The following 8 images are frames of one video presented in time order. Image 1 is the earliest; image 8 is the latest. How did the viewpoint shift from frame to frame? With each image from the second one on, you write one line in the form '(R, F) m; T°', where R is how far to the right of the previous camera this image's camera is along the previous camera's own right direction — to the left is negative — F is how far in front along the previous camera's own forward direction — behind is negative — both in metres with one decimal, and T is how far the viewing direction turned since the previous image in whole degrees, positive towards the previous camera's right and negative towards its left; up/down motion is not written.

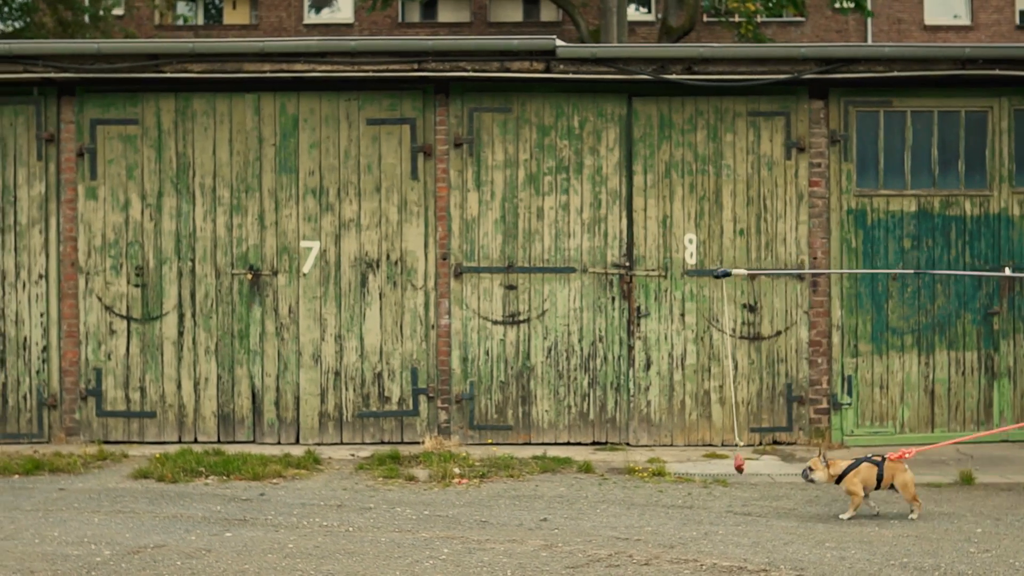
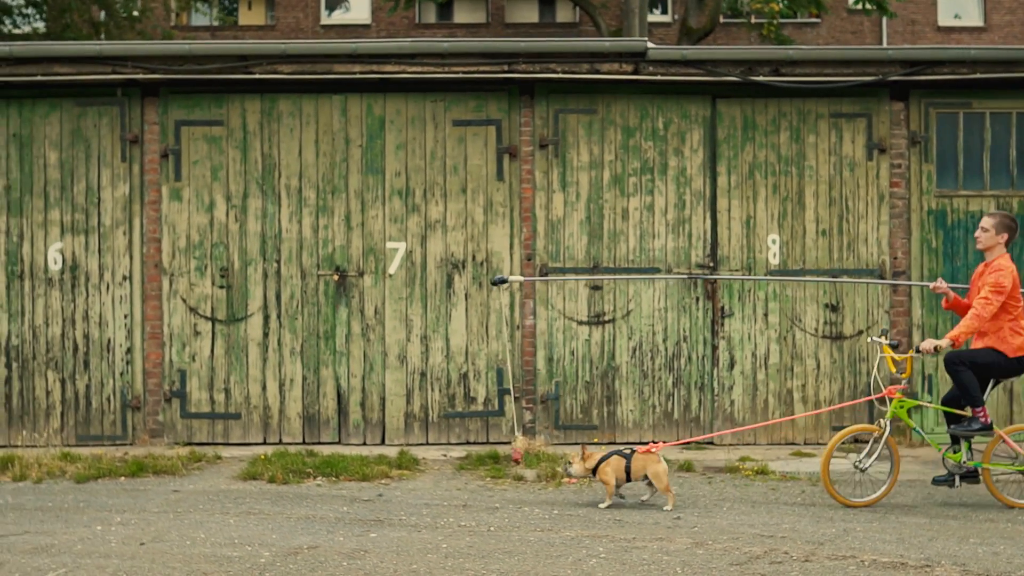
(-1.0, 0.0) m; +1°
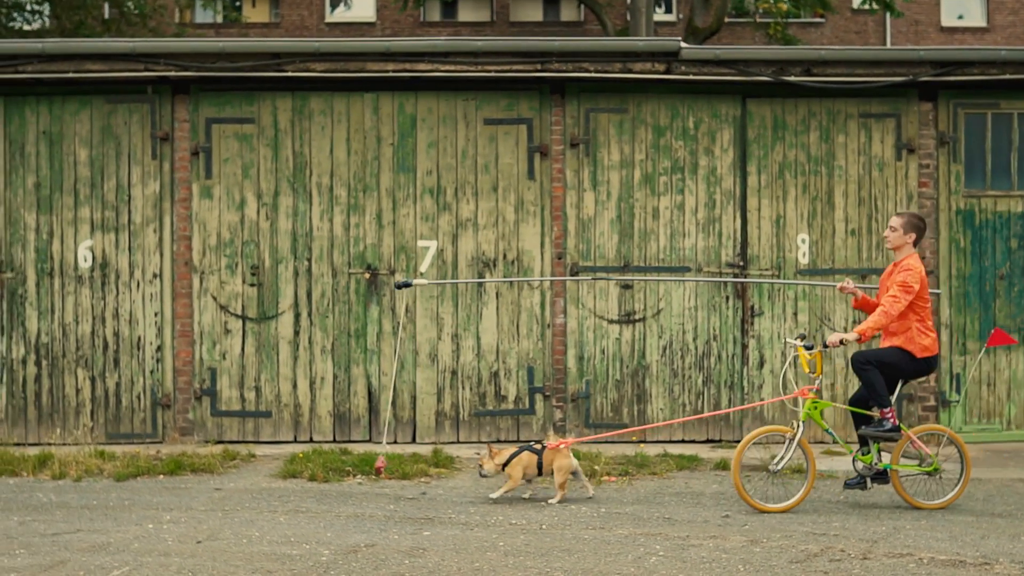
(-0.4, 0.0) m; +1°
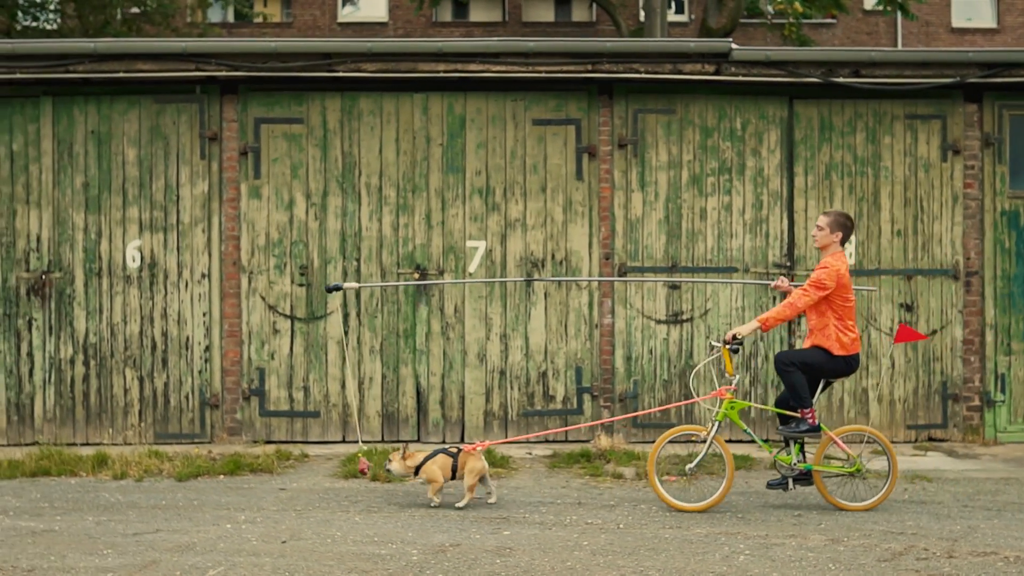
(-0.5, 0.0) m; 0°
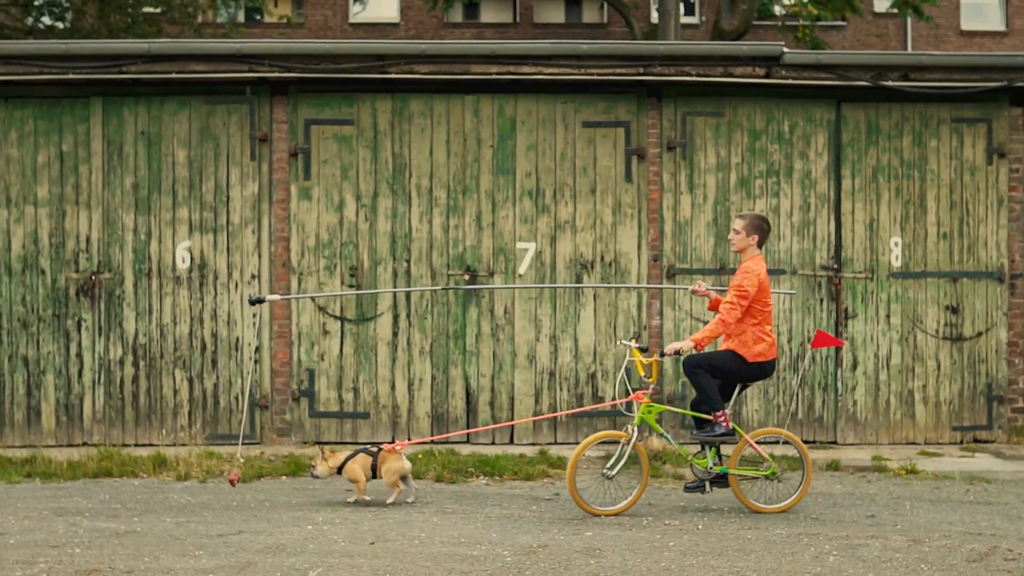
(-0.6, 0.0) m; +1°
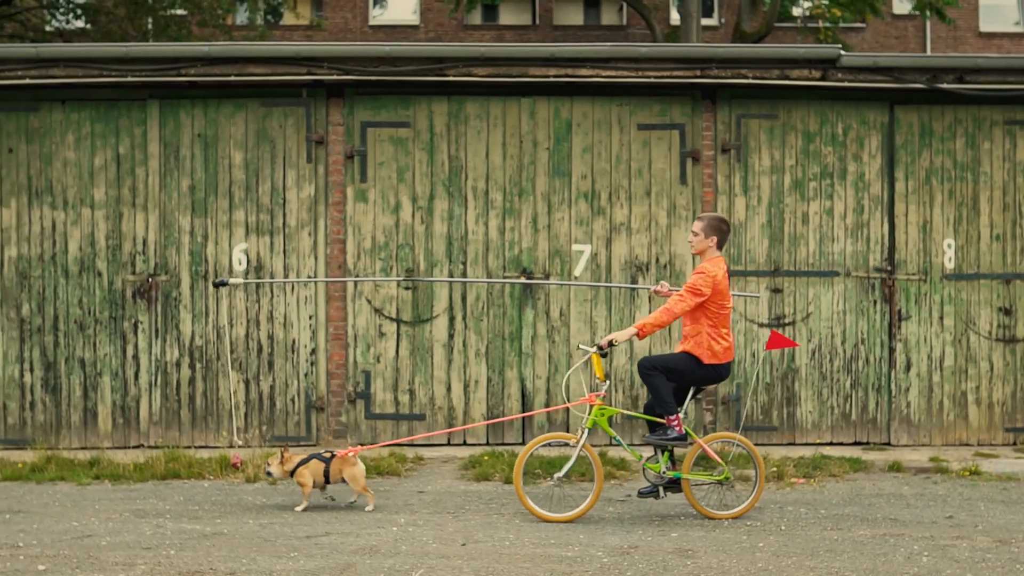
(-0.5, 0.0) m; 0°
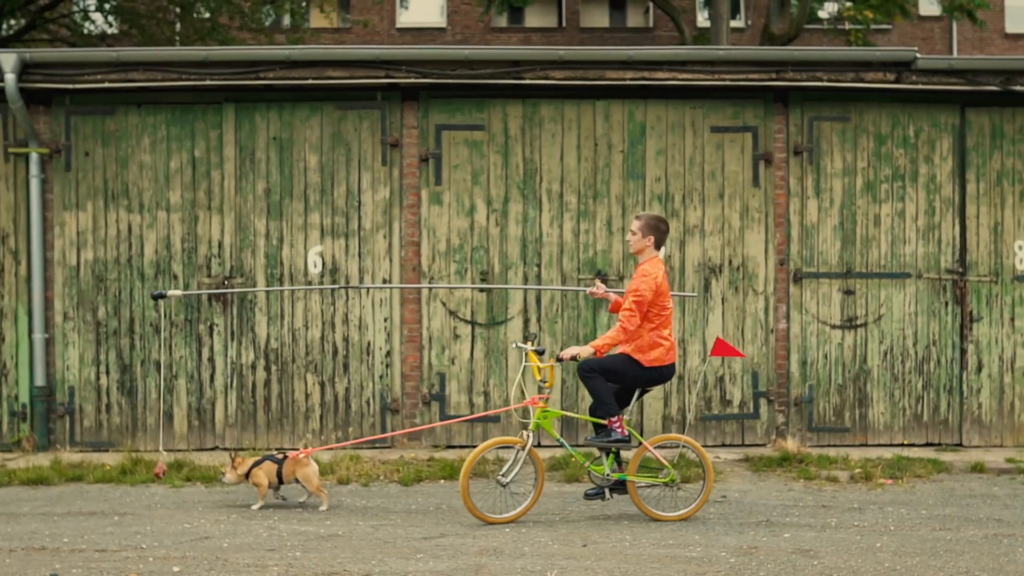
(-0.7, 0.0) m; 0°
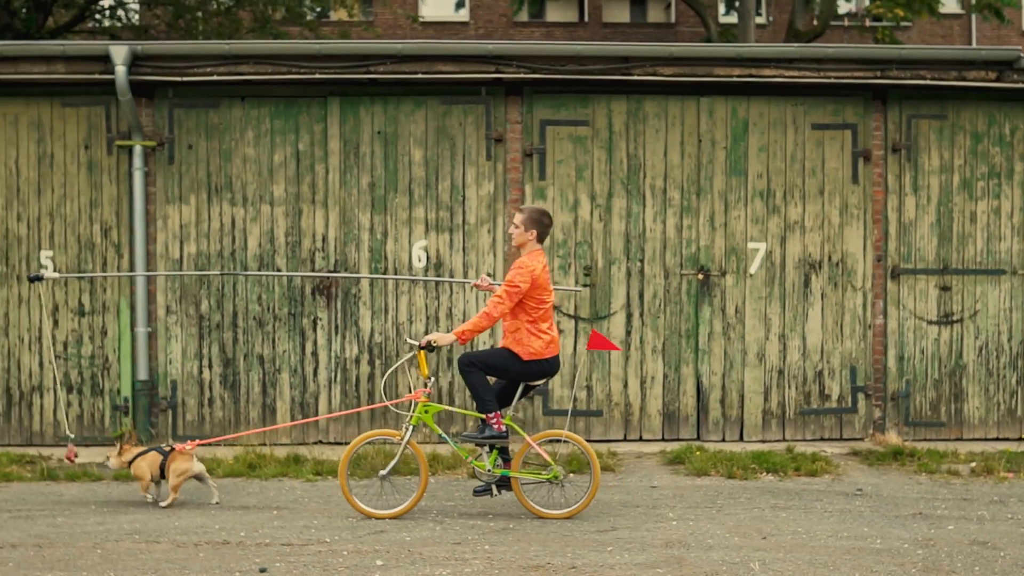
(-1.2, 0.0) m; +1°
